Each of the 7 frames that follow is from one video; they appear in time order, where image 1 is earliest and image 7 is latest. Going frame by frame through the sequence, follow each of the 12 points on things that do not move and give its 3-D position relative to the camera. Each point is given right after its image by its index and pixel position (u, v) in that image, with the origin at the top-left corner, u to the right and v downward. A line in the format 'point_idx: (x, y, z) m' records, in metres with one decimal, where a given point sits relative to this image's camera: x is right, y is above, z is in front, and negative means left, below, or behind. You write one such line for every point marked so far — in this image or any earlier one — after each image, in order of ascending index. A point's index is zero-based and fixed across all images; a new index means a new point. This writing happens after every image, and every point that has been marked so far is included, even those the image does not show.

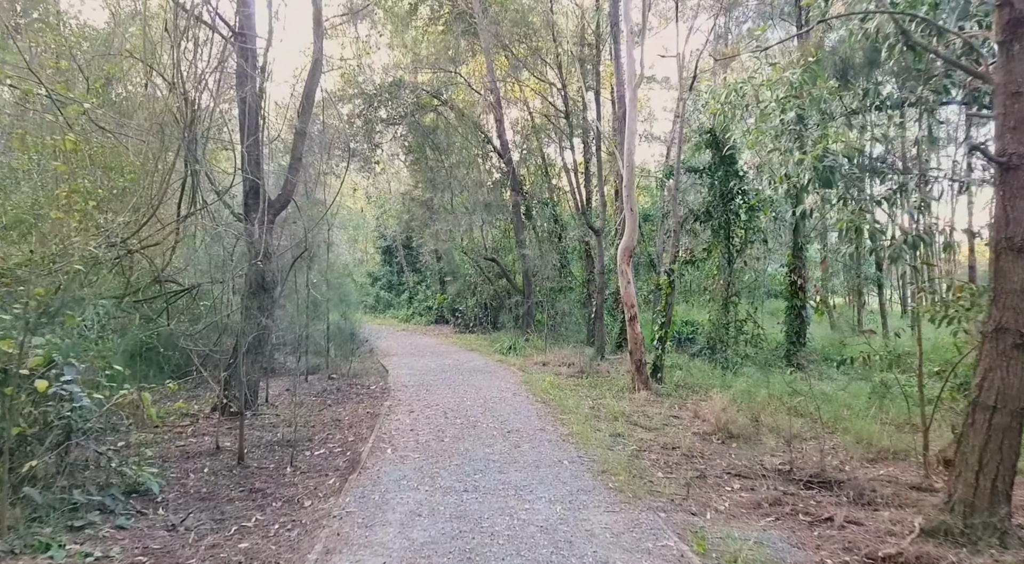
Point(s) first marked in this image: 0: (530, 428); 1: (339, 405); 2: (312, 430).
0: (+0.2, -1.8, +7.1) m
1: (-2.6, -1.9, +9.0) m
2: (-2.5, -1.9, +7.5) m
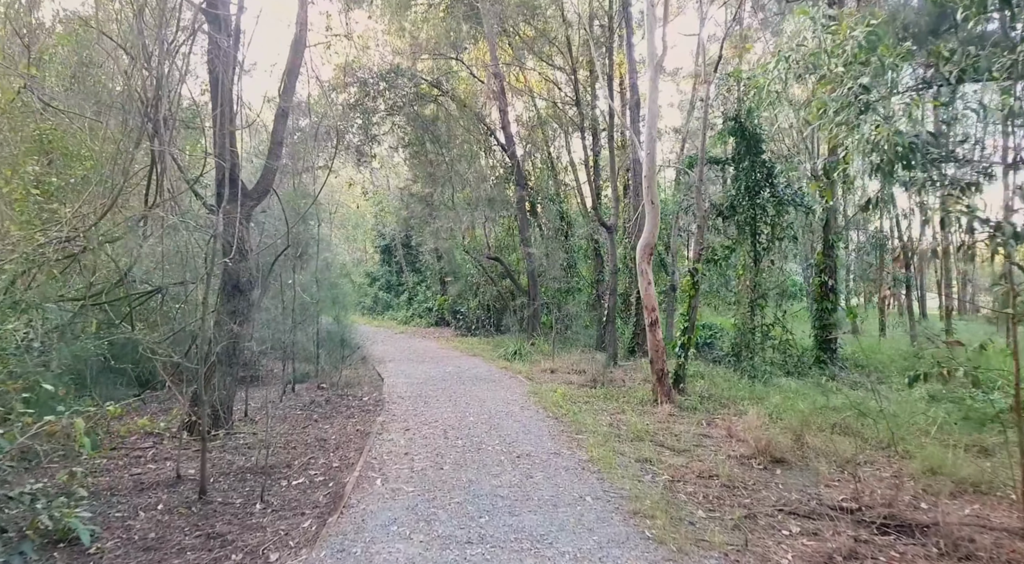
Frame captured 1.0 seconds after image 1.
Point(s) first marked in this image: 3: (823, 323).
0: (+0.3, -1.8, +6.2) m
1: (-2.5, -1.9, +8.1) m
2: (-2.4, -1.9, +6.6) m
3: (+5.7, -0.8, +10.9) m
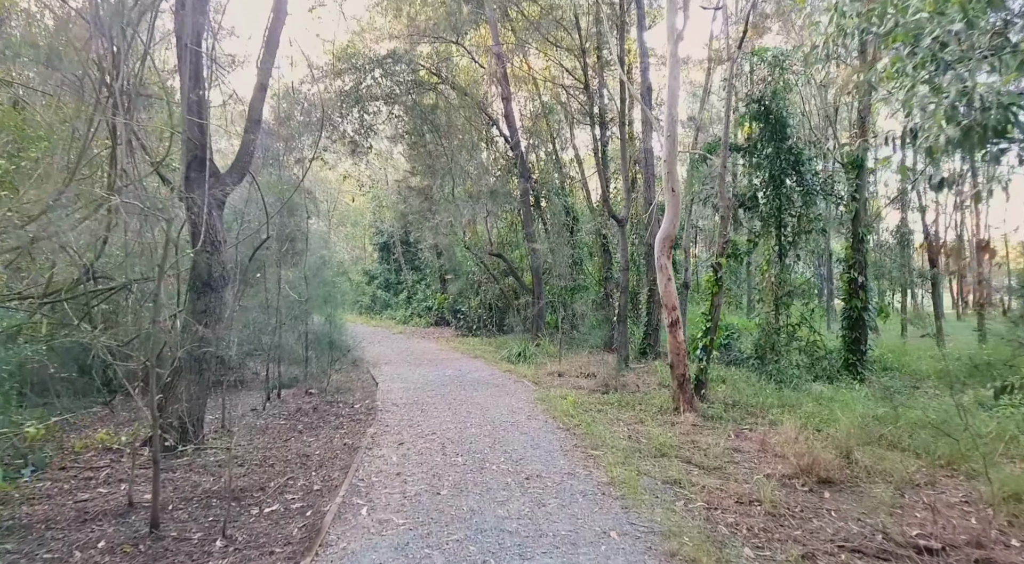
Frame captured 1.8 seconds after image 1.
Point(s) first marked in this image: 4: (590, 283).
0: (+0.4, -1.7, +5.4) m
1: (-2.4, -1.8, +7.3) m
2: (-2.3, -1.8, +5.8) m
3: (+5.7, -0.7, +10.1) m
4: (+1.9, 0.0, +14.8) m
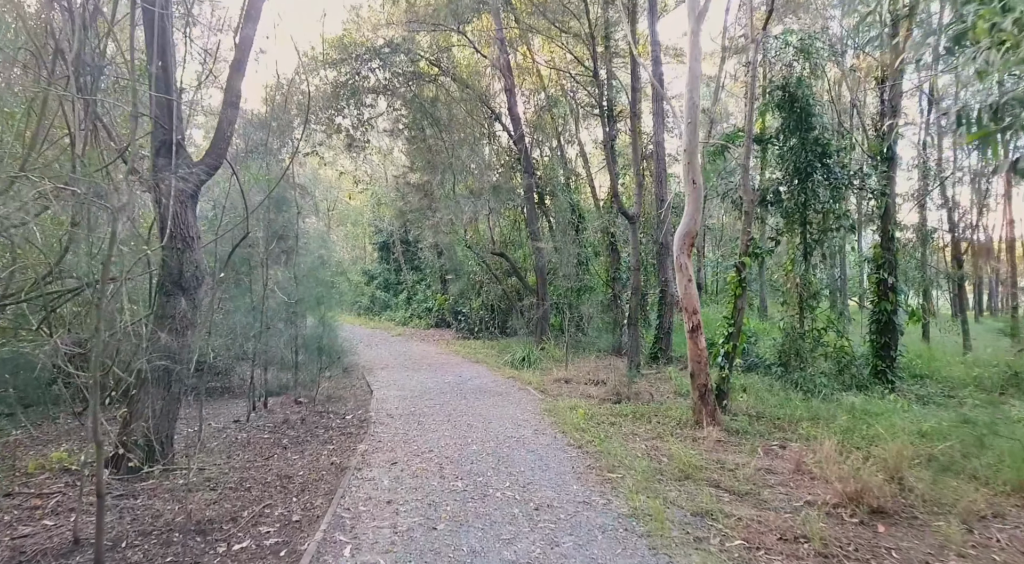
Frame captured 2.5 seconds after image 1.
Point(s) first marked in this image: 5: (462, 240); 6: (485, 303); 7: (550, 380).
0: (+0.4, -1.7, +4.7) m
1: (-2.4, -1.8, +6.6) m
2: (-2.3, -1.8, +5.1) m
3: (+5.8, -0.7, +9.4) m
4: (+2.0, 0.0, +14.2) m
5: (-1.4, +1.1, +16.1) m
6: (-0.8, -0.6, +16.8) m
7: (+0.7, -1.7, +10.3) m
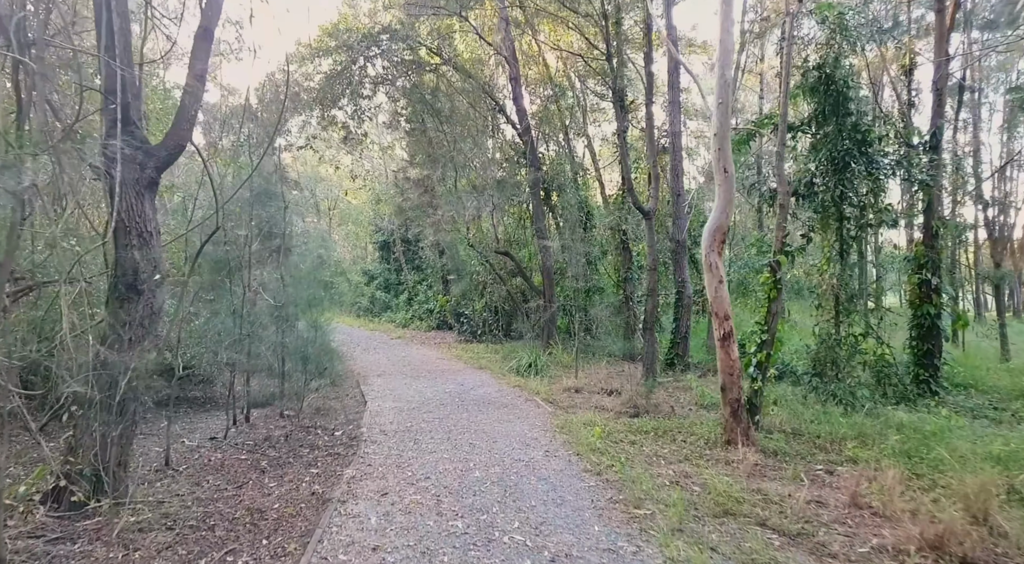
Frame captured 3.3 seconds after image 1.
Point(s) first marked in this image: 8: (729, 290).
0: (+0.5, -1.7, +3.9) m
1: (-2.3, -1.8, +5.8) m
2: (-2.2, -1.8, +4.3) m
3: (+5.9, -0.7, +8.6) m
4: (+2.2, 0.0, +13.4) m
5: (-1.2, +1.1, +15.3) m
6: (-0.6, -0.6, +16.0) m
7: (+0.8, -1.7, +9.5) m
8: (+2.3, -0.1, +6.4) m
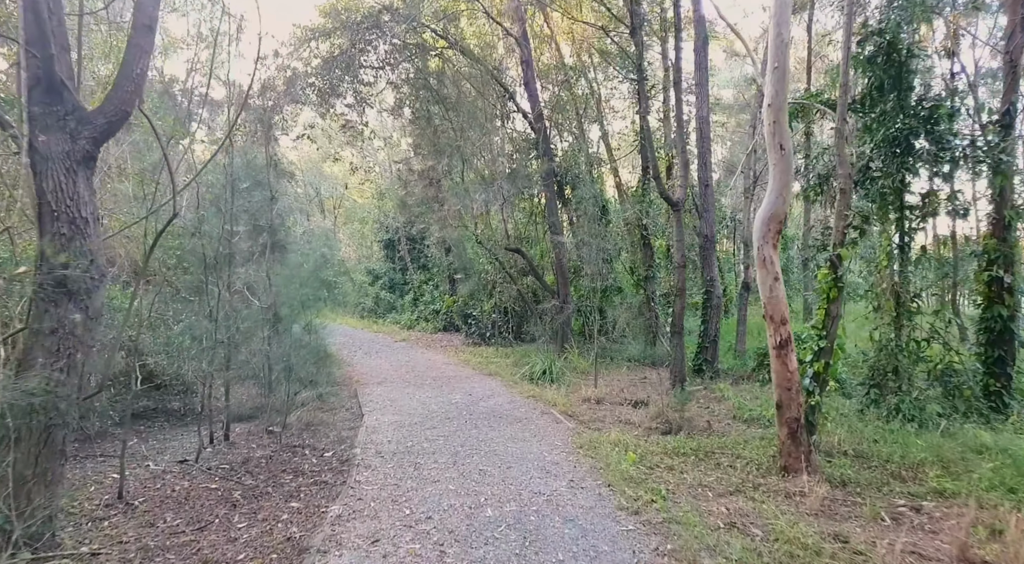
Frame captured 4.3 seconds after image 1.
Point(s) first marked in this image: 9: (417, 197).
0: (+0.6, -1.7, +3.0) m
1: (-2.1, -1.8, +4.9) m
2: (-2.1, -1.8, +3.4) m
3: (+6.1, -0.7, +7.5) m
4: (+2.4, 0.0, +12.4) m
5: (-1.0, +1.1, +14.4) m
6: (-0.4, -0.6, +15.1) m
7: (+1.0, -1.7, +8.6) m
8: (+2.5, -0.1, +5.4) m
9: (-2.3, +2.0, +14.2) m
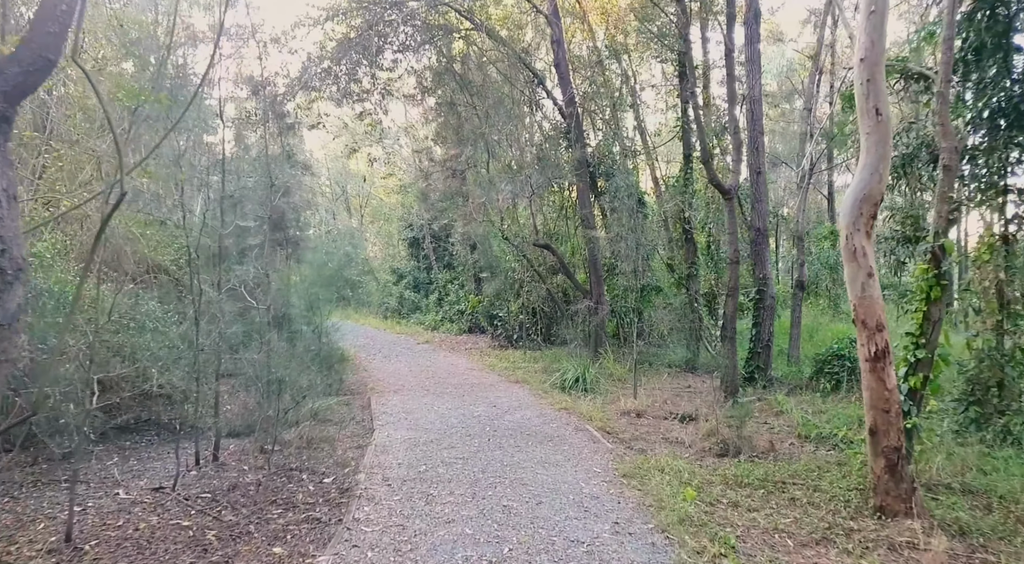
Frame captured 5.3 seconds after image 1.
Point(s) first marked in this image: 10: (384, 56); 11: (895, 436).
0: (+0.8, -1.7, +2.0) m
1: (-1.9, -1.8, +4.0) m
2: (-1.9, -1.8, +2.5) m
3: (+6.4, -0.7, +6.3) m
4: (+2.9, 0.0, +11.3) m
5: (-0.3, +1.2, +13.4) m
6: (+0.3, -0.6, +14.1) m
7: (+1.3, -1.7, +7.6) m
8: (+2.7, 0.0, +4.4) m
9: (-1.6, +2.0, +13.3) m
10: (-2.5, +4.4, +11.7) m
11: (+2.8, -1.1, +4.4) m
